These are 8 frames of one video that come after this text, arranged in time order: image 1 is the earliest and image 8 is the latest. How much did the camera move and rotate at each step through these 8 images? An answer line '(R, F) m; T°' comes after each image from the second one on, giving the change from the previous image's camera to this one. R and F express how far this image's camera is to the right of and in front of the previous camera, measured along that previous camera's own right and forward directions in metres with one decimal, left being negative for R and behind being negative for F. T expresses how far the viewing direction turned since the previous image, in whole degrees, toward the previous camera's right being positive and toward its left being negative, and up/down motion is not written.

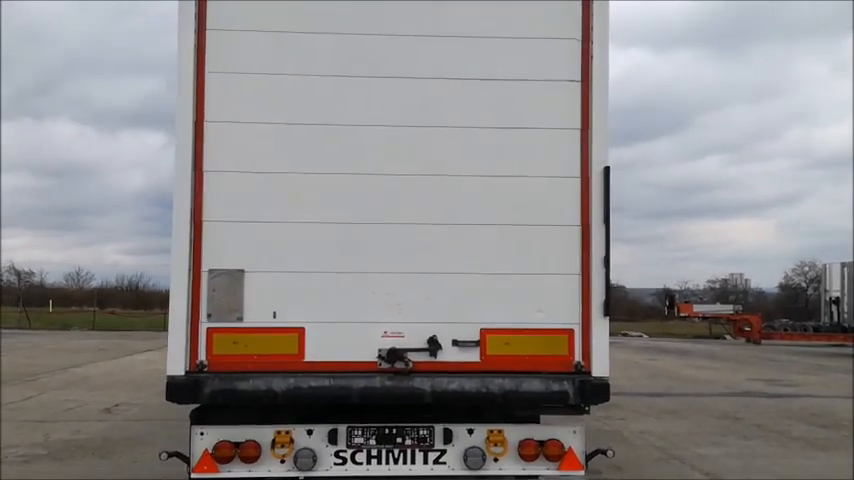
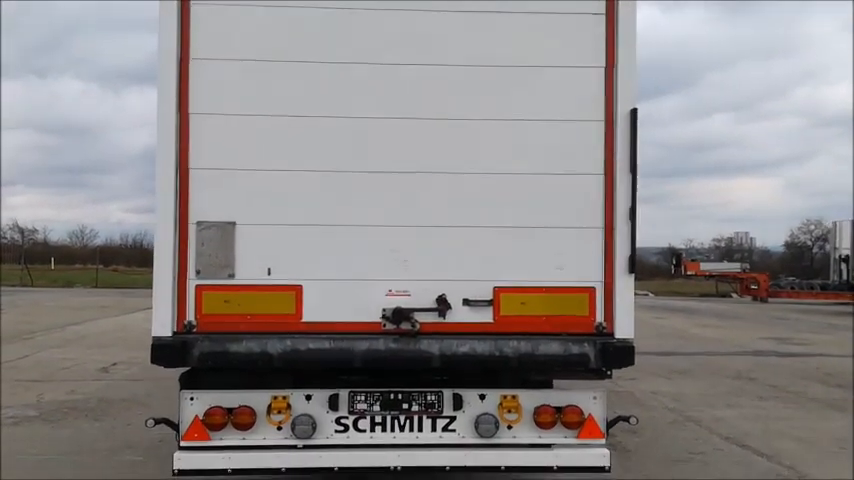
(0.0, +0.3) m; 0°
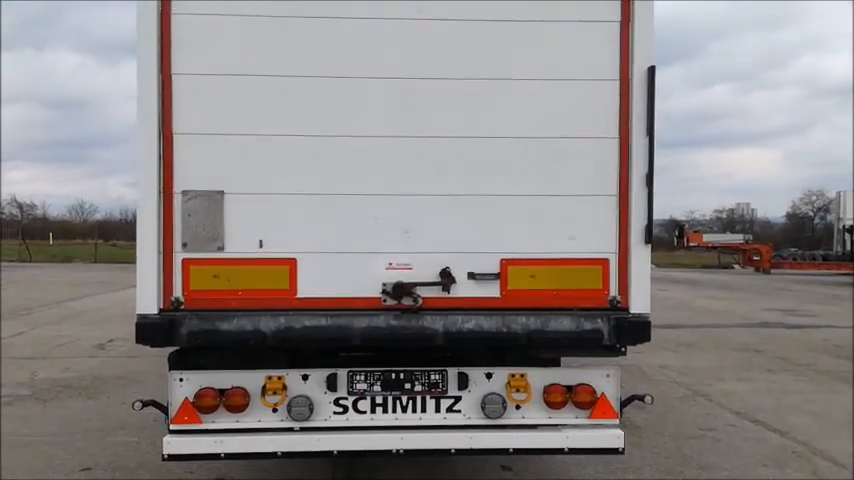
(0.0, +0.2) m; 0°
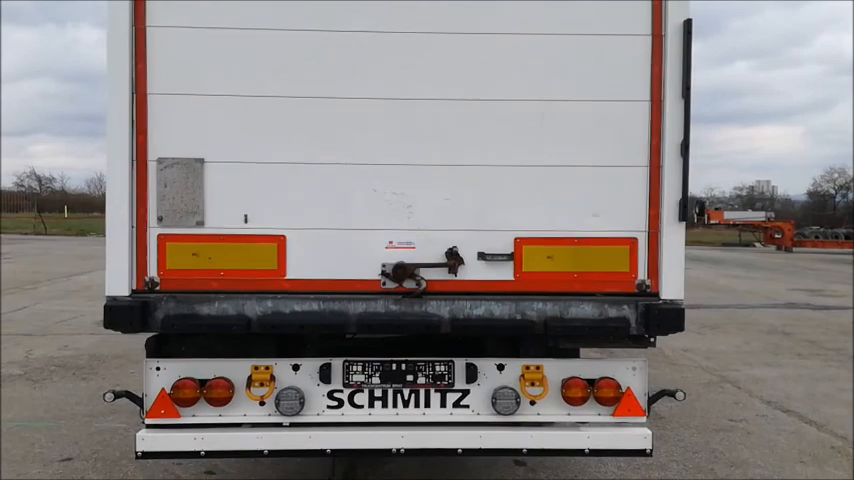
(0.0, +0.4) m; -1°
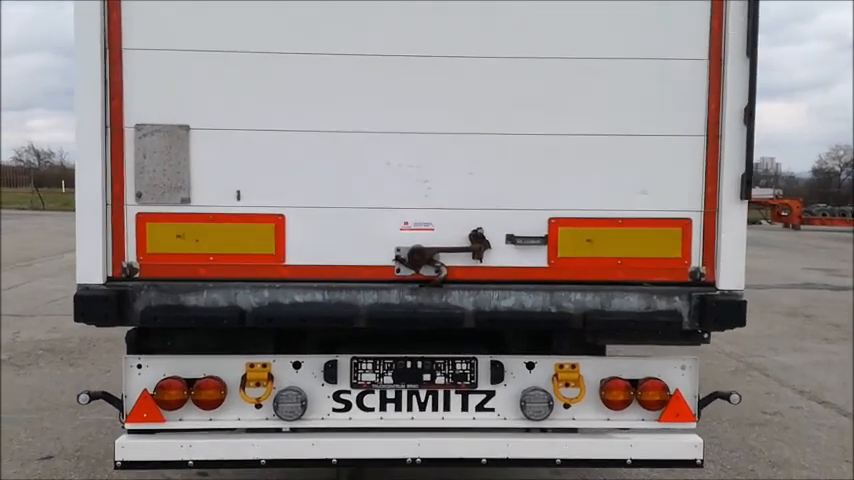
(-0.1, +0.4) m; 0°
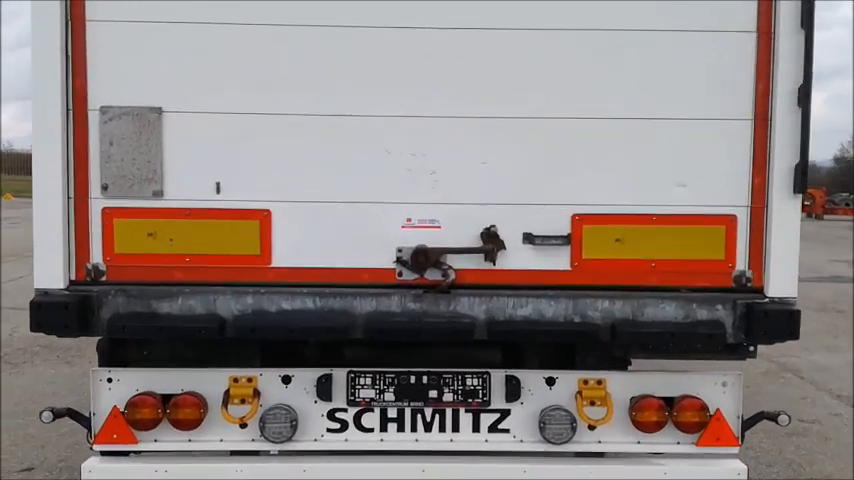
(0.0, +0.3) m; -1°
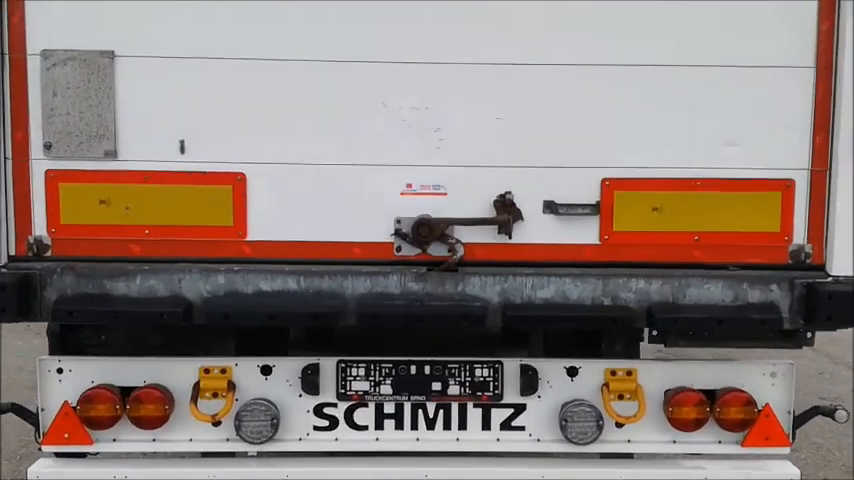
(0.0, +0.3) m; +1°
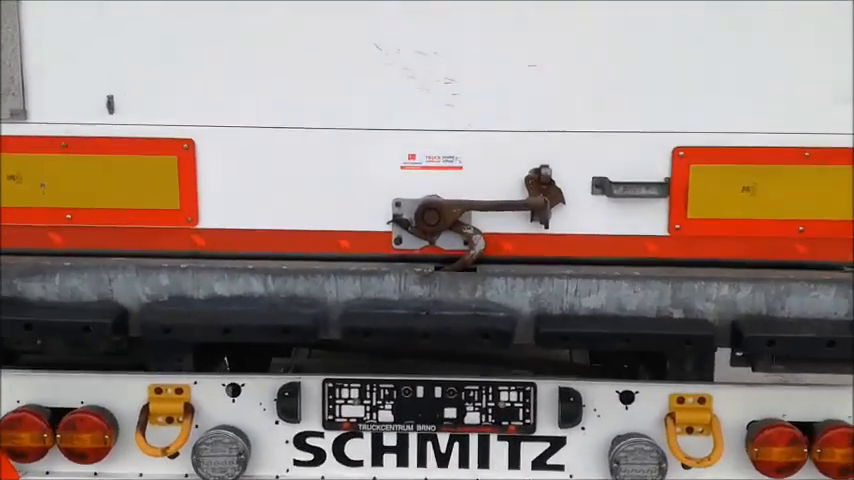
(0.0, +0.5) m; -3°
